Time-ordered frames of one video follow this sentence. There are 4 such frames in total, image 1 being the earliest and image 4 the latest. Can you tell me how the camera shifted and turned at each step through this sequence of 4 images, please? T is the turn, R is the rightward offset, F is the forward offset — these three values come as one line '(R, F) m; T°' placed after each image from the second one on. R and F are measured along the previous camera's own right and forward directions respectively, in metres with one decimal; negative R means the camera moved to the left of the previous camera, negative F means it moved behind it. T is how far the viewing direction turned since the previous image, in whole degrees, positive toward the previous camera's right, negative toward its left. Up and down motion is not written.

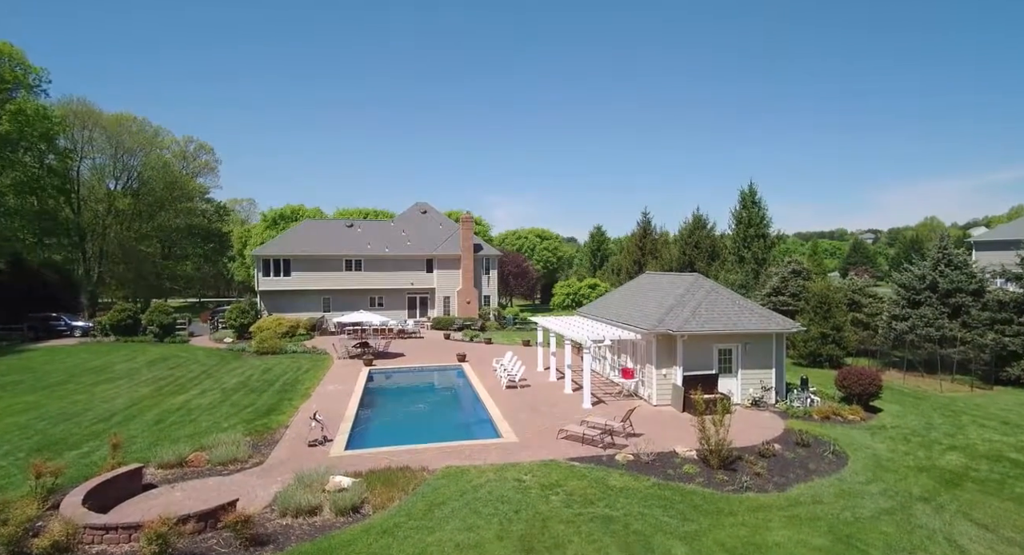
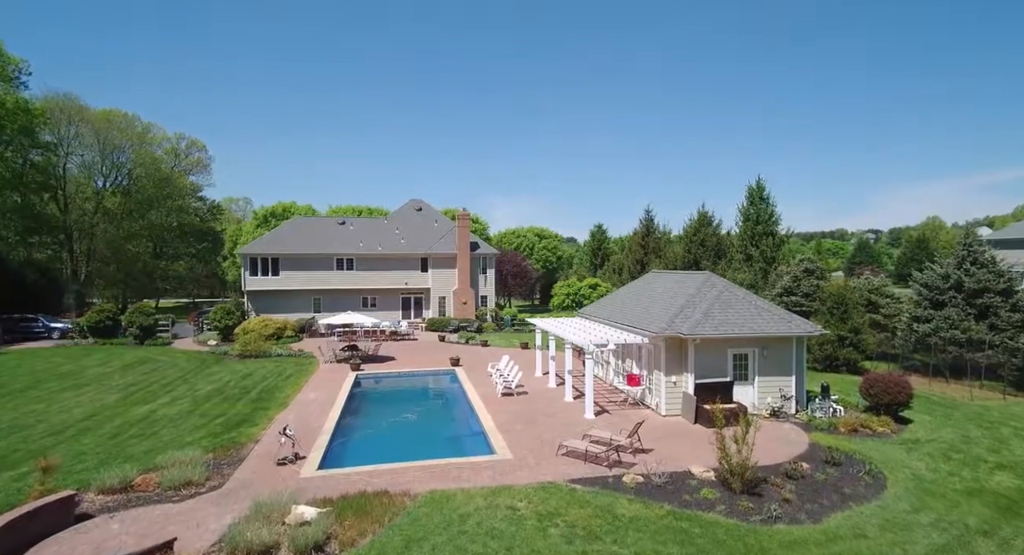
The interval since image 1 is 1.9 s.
(+0.1, +1.7) m; 0°
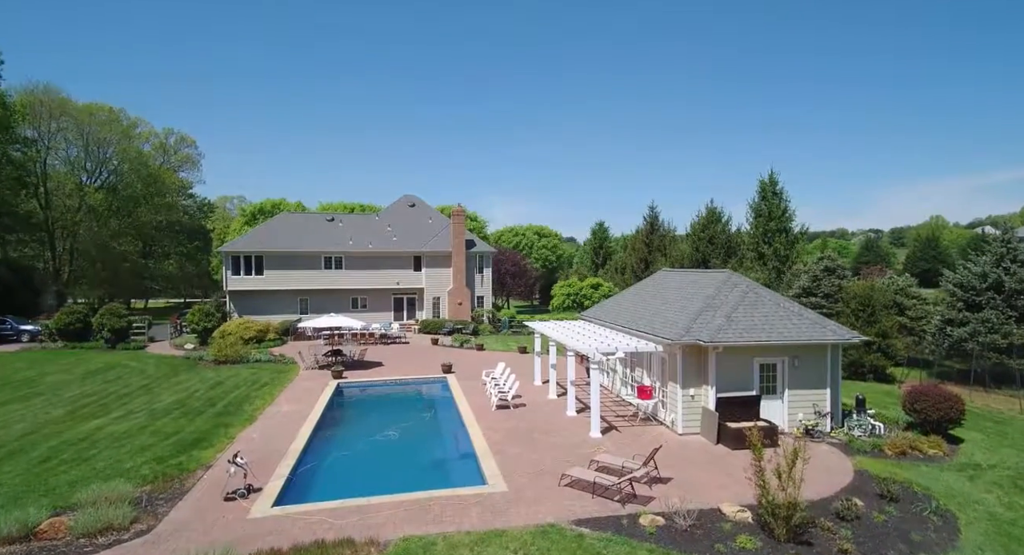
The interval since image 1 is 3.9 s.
(+0.1, +2.2) m; 0°
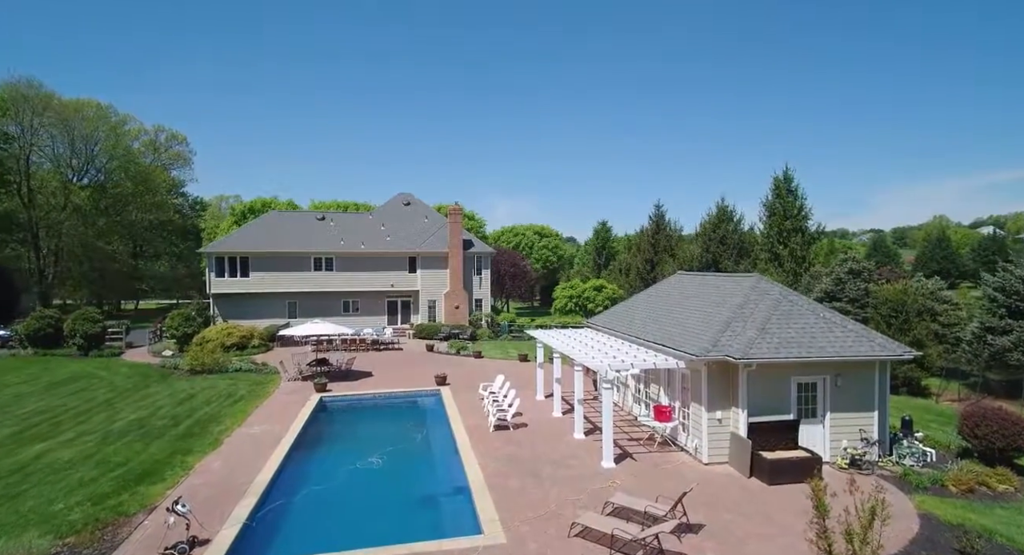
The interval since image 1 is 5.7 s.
(0.0, +2.0) m; 0°
